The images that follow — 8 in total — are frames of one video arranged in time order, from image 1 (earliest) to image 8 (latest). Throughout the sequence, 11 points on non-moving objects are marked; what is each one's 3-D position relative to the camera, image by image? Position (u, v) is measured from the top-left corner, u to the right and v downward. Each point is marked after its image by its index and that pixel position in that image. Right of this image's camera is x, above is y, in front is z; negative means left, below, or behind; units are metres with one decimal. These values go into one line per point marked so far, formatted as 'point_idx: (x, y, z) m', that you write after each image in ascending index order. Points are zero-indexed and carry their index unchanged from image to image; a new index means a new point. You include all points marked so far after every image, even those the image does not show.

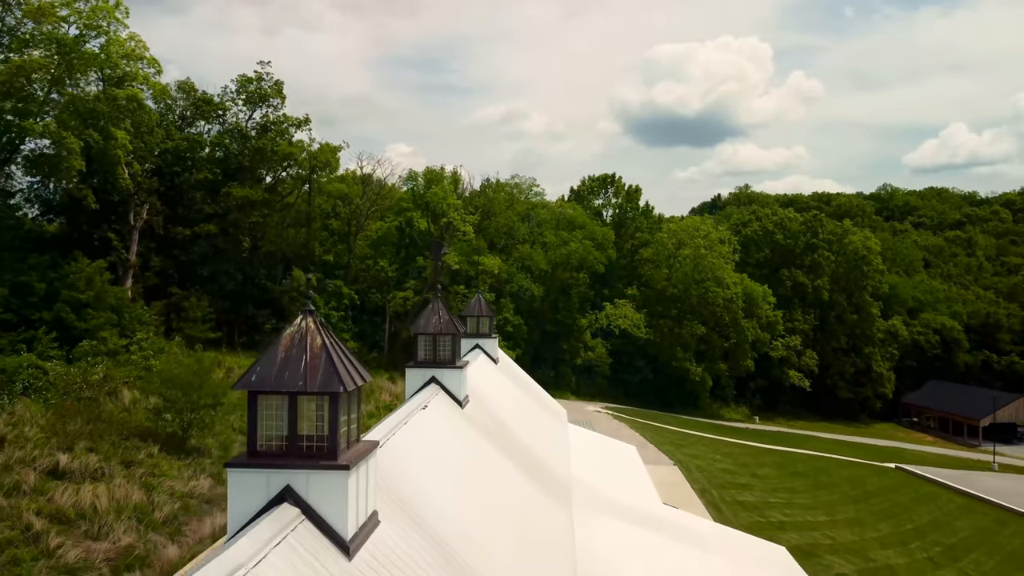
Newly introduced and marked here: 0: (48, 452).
0: (-12.5, -4.4, +17.3) m
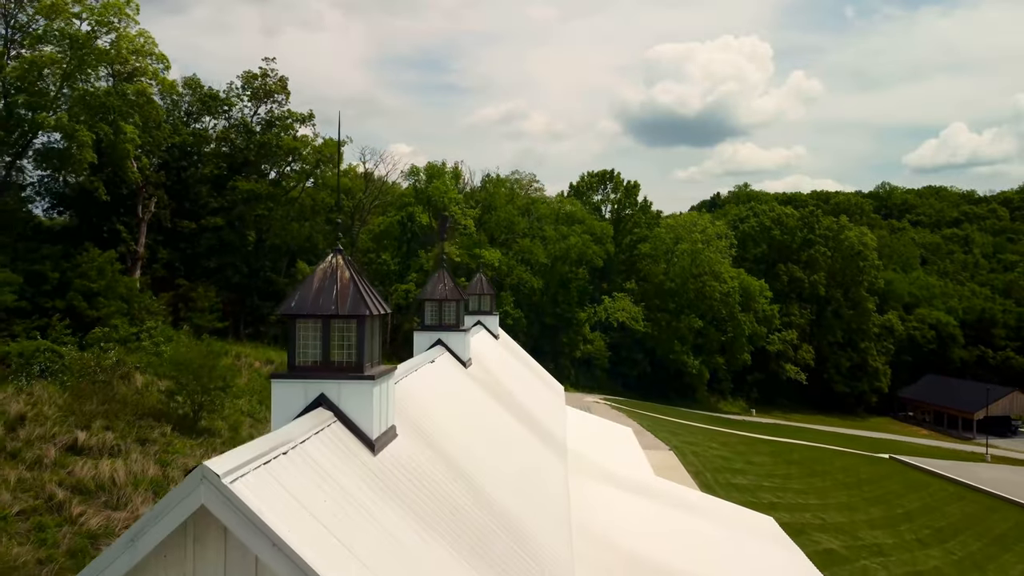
0: (-12.5, -4.0, +18.0) m
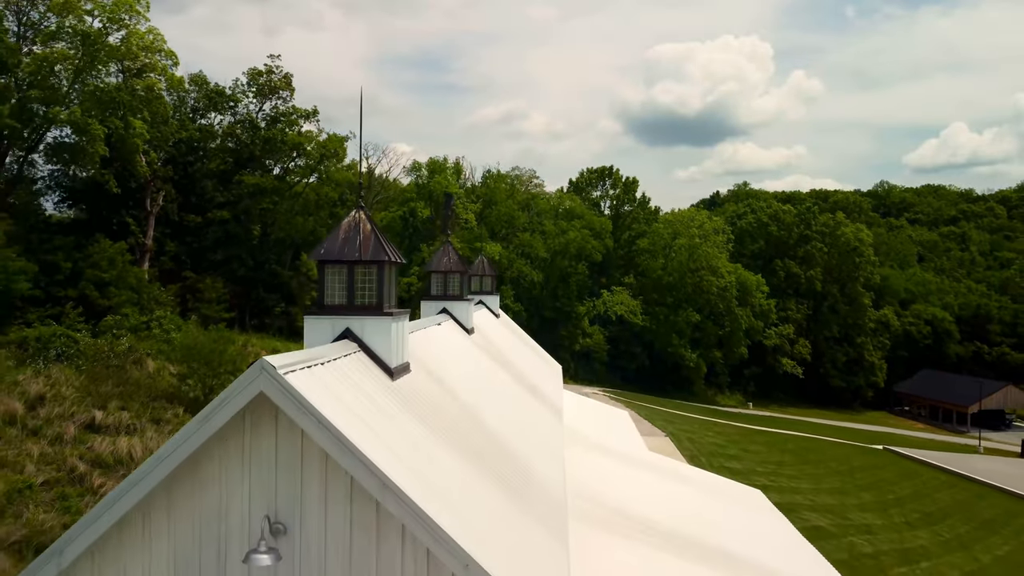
0: (-12.5, -3.6, +18.7) m
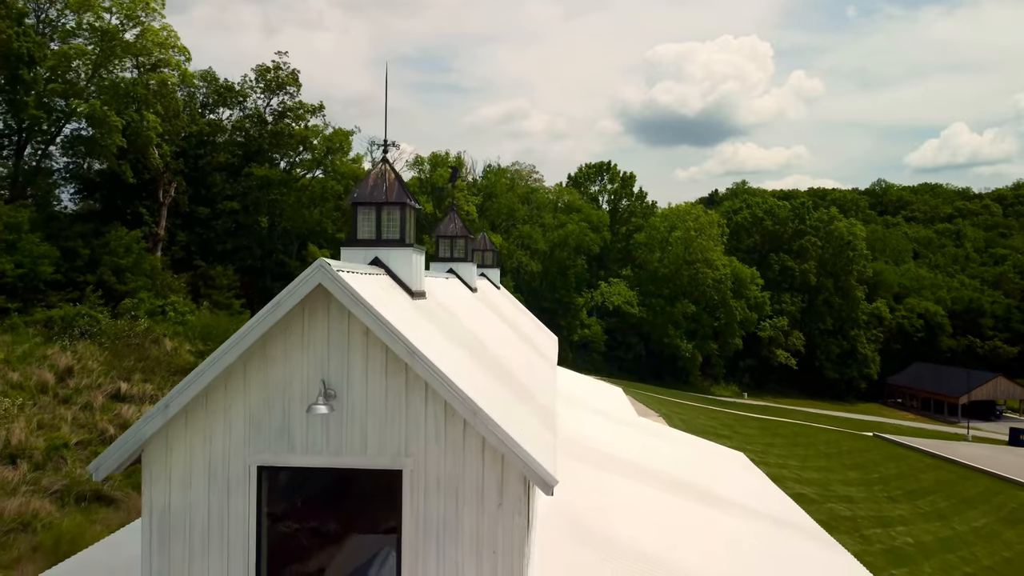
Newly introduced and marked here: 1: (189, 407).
0: (-12.5, -2.9, +20.0) m
1: (-2.7, -1.0, +5.4) m
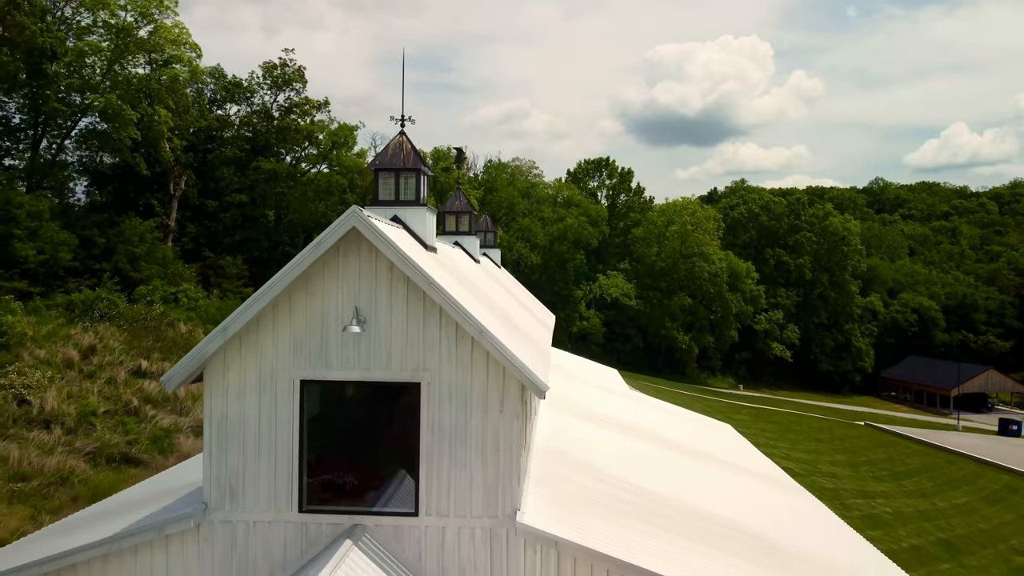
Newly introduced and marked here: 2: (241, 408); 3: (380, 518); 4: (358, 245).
0: (-12.5, -2.3, +21.1) m
1: (-2.7, -0.5, +6.4) m
2: (-2.7, -1.2, +6.5) m
3: (-1.3, -2.3, +6.4) m
4: (-1.5, +0.4, +6.3) m
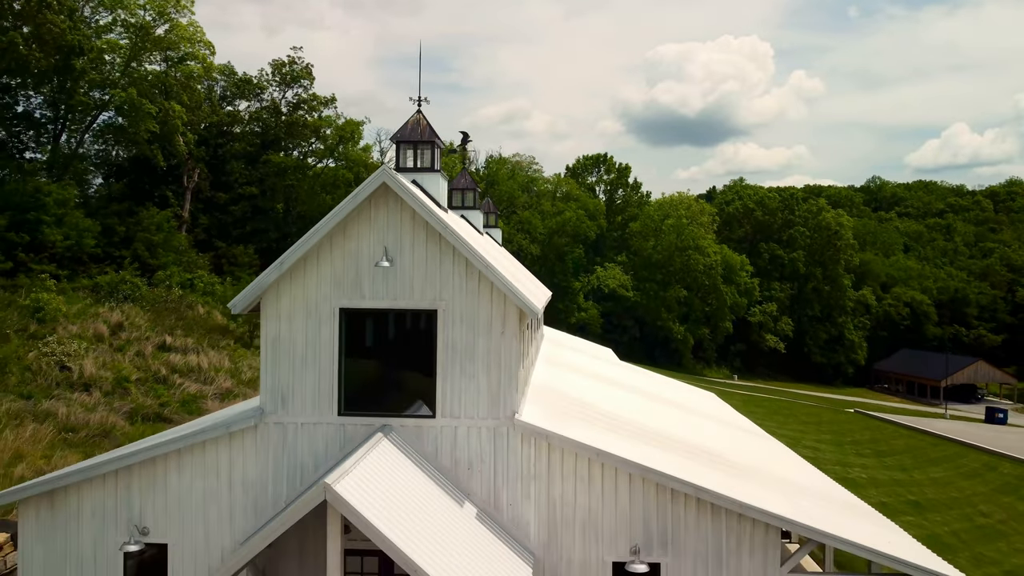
0: (-12.5, -1.6, +22.5) m
1: (-2.7, +0.2, +7.9) m
2: (-2.7, -0.5, +7.9) m
3: (-1.3, -1.6, +7.8) m
4: (-1.5, +1.1, +7.8) m
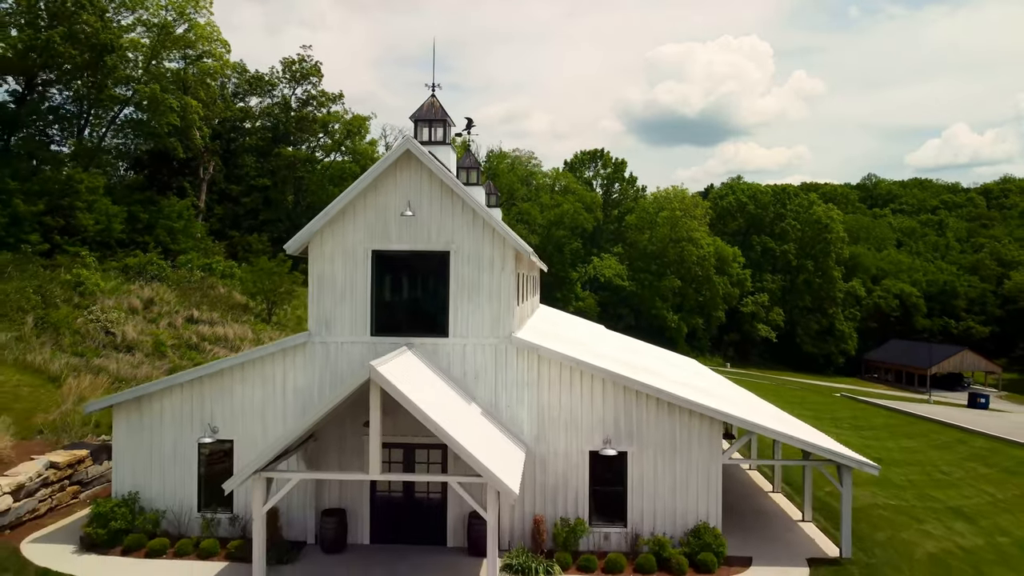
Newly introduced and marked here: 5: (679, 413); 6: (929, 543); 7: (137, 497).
0: (-12.5, -0.8, +24.5) m
1: (-2.8, +1.0, +9.9) m
2: (-2.8, +0.3, +9.9) m
3: (-1.4, -0.8, +9.8) m
4: (-1.6, +1.9, +9.8) m
5: (+2.5, -1.9, +9.6) m
6: (+7.5, -4.5, +11.5) m
7: (-5.9, -3.3, +10.0) m
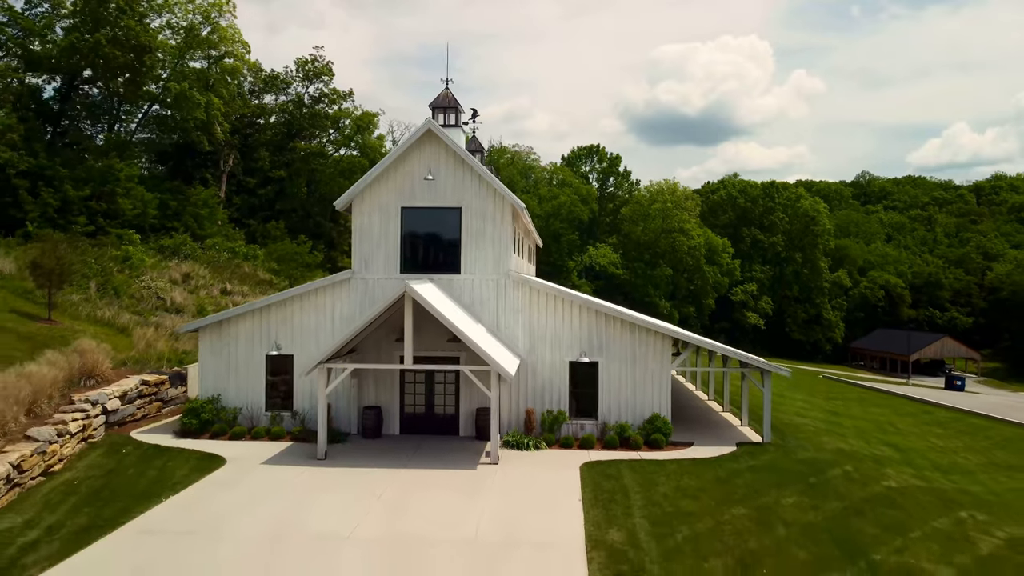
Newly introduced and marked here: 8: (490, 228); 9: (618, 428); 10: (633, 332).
0: (-12.6, +0.2, +27.4) m
1: (-2.8, +2.1, +12.7) m
2: (-2.8, +1.3, +12.8) m
3: (-1.4, +0.2, +12.7) m
4: (-1.6, +2.9, +12.6) m
5: (+2.5, -0.9, +12.4) m
6: (+7.4, -3.5, +14.3) m
7: (-5.9, -2.2, +12.8) m
8: (-0.4, +1.2, +12.6) m
9: (+2.0, -2.6, +12.0) m
10: (+2.4, -0.9, +12.4) m
